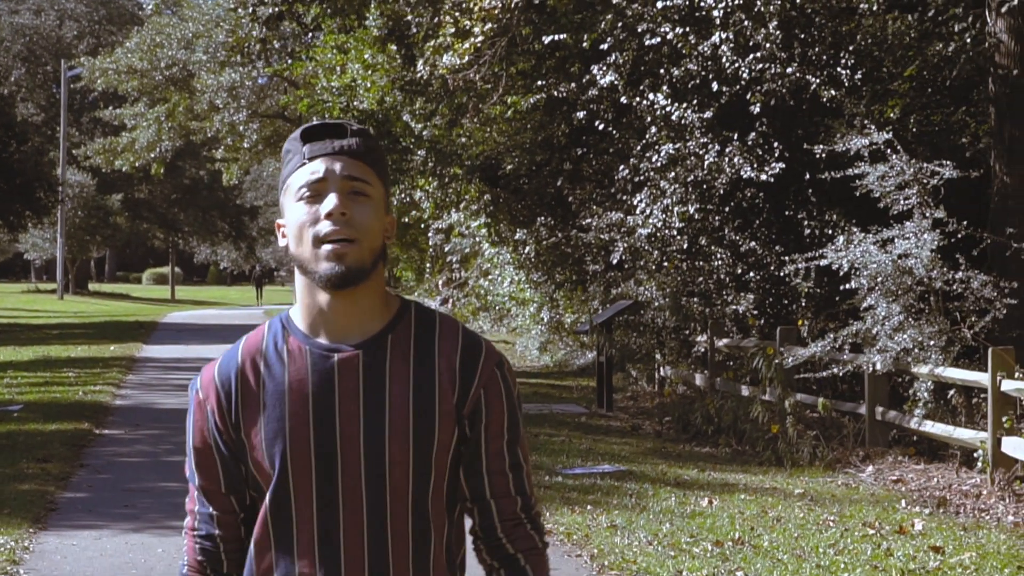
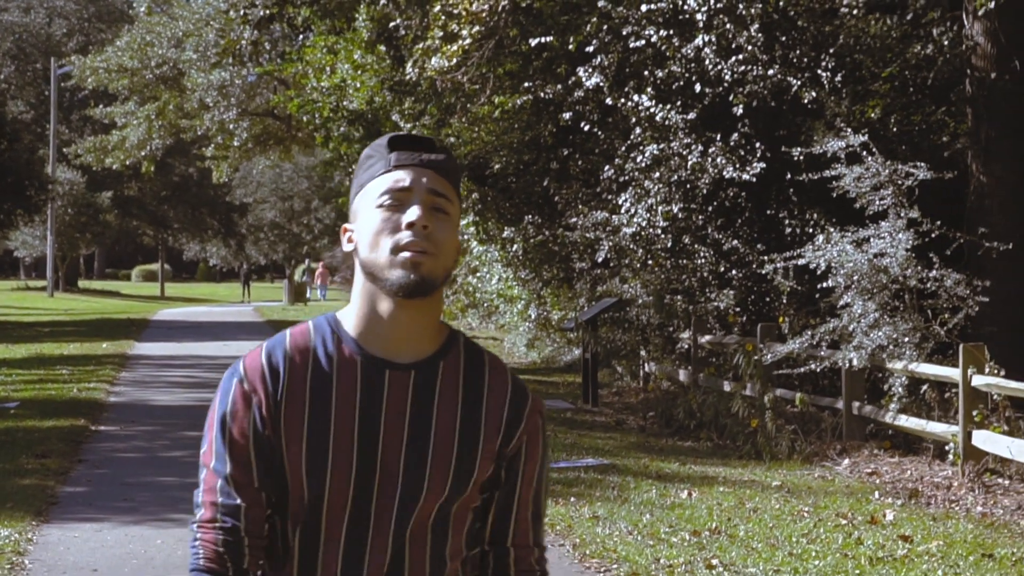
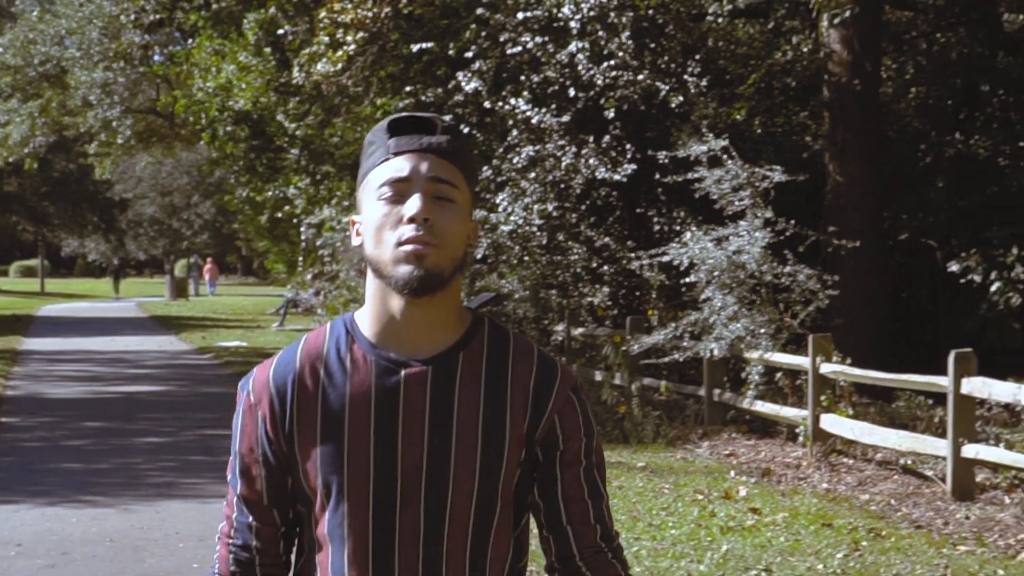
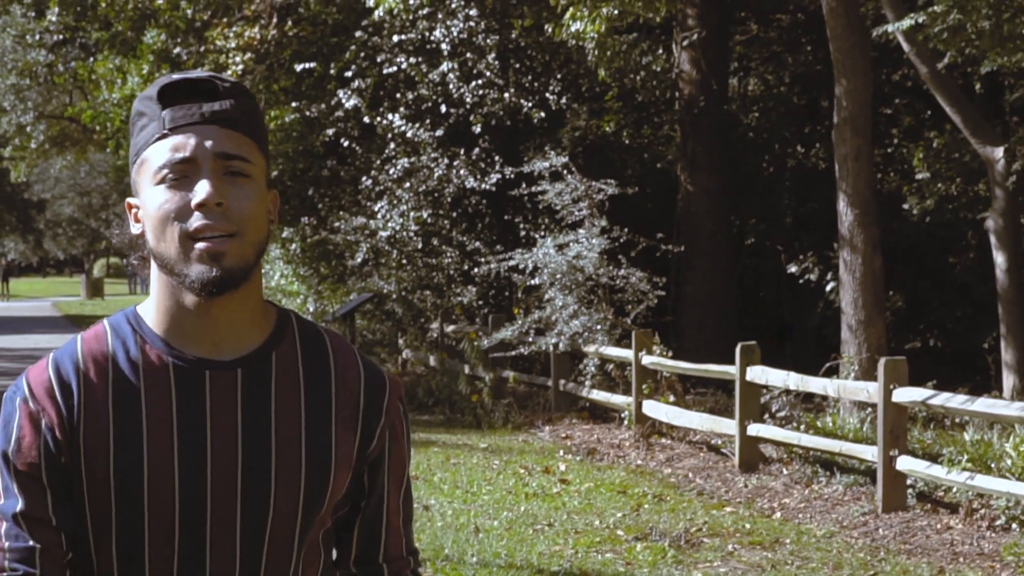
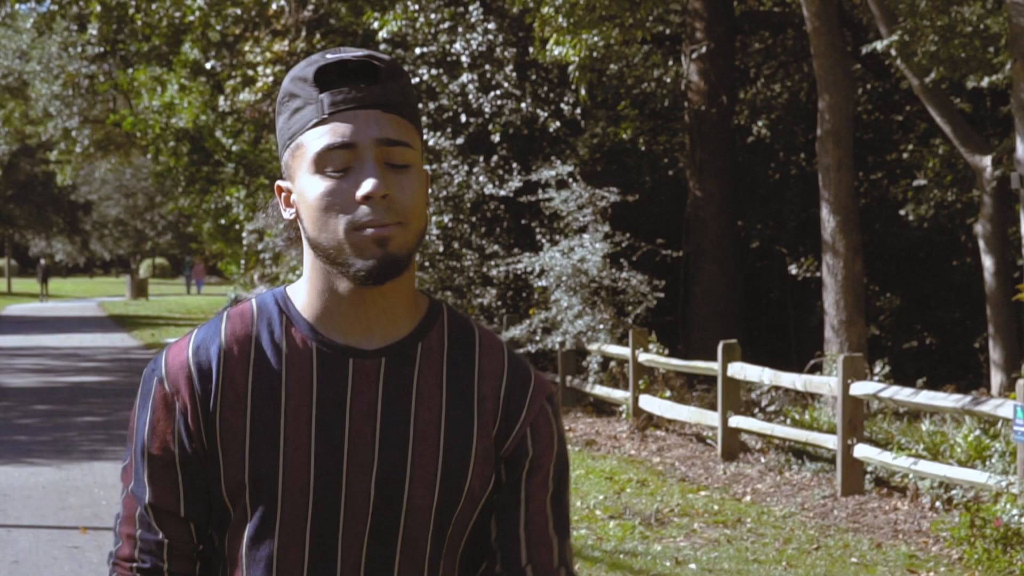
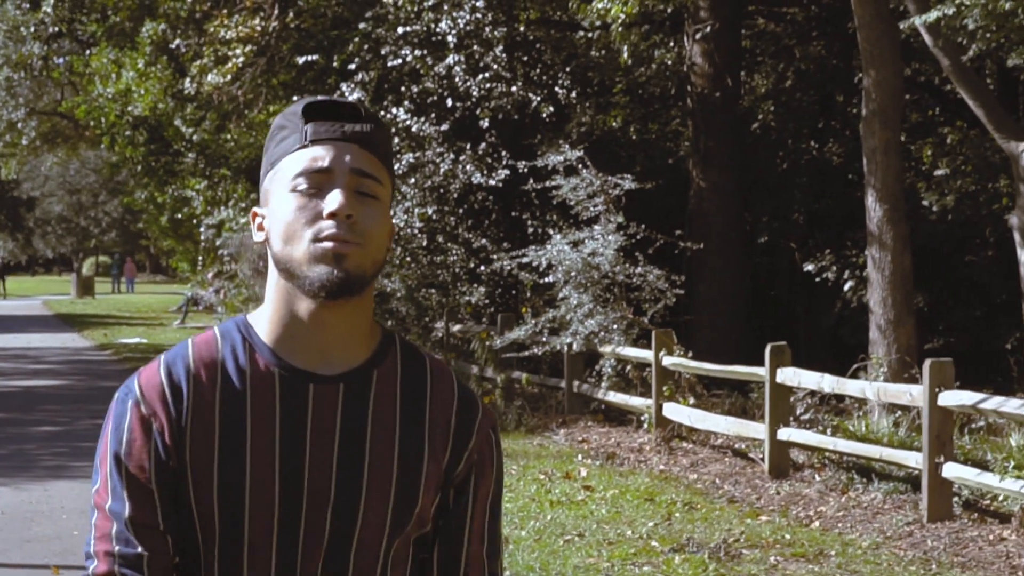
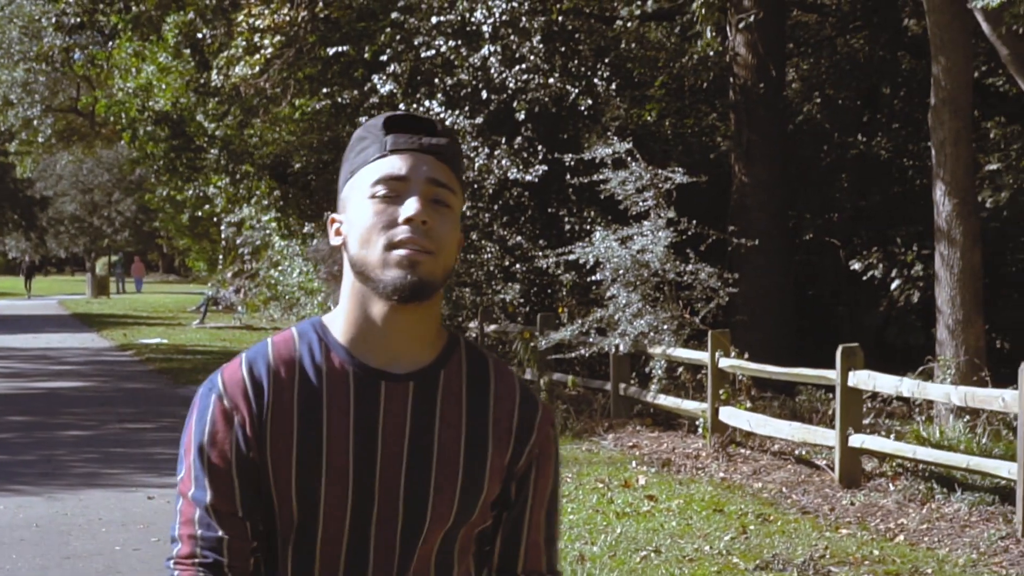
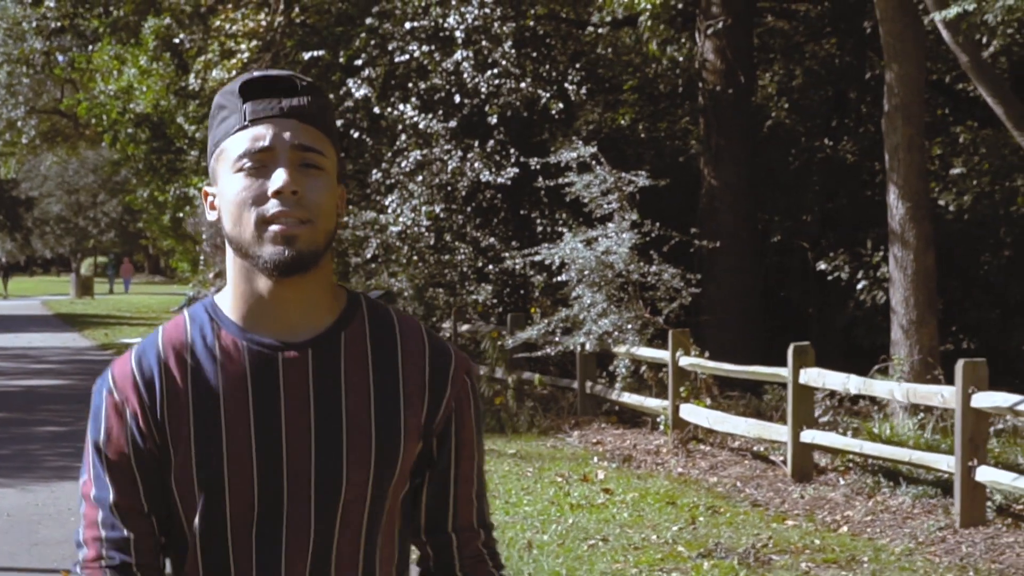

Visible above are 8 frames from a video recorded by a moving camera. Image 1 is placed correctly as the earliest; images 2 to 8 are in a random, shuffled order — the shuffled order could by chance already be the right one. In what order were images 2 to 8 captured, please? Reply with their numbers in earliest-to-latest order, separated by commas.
2, 3, 7, 8, 6, 4, 5
